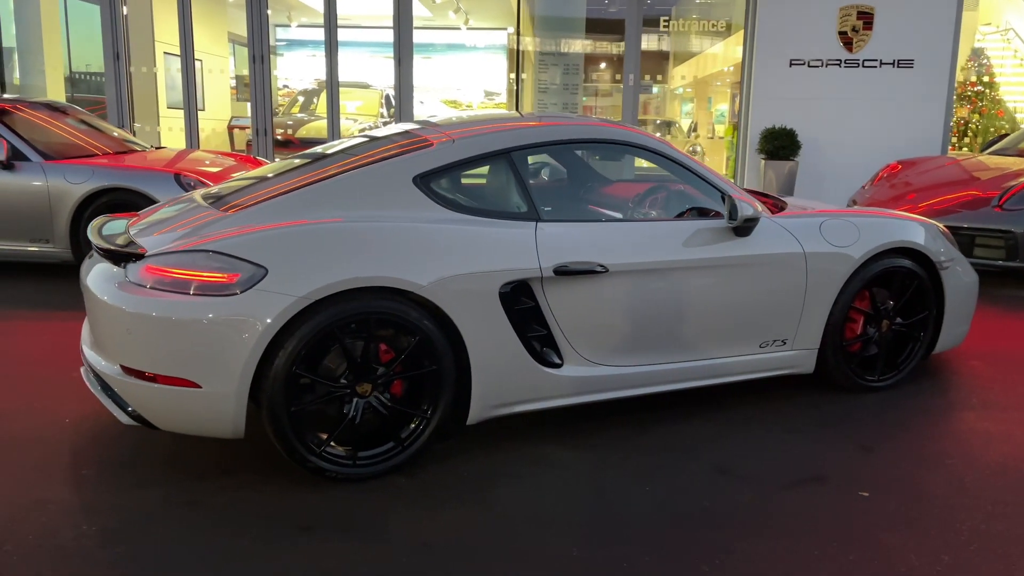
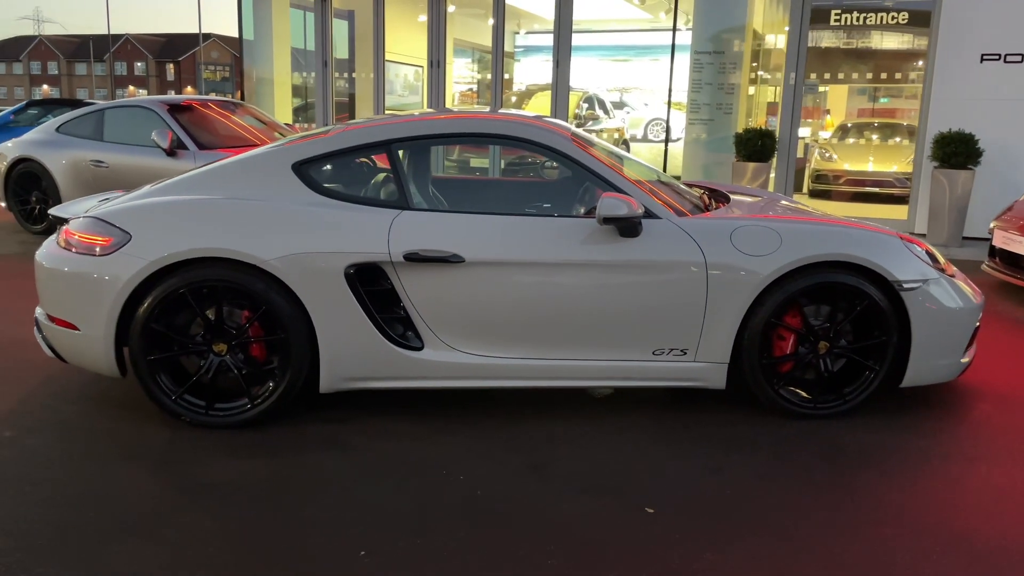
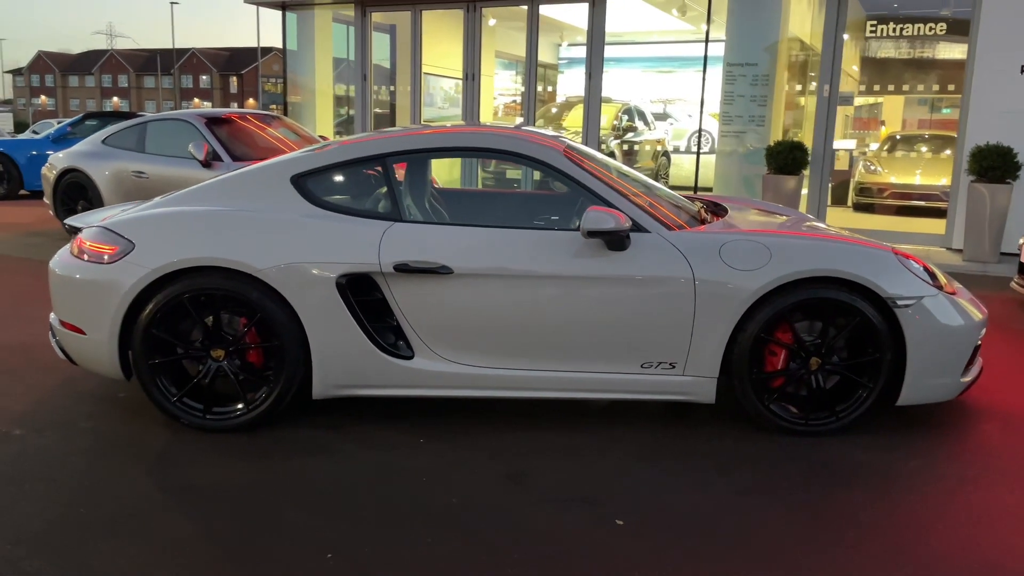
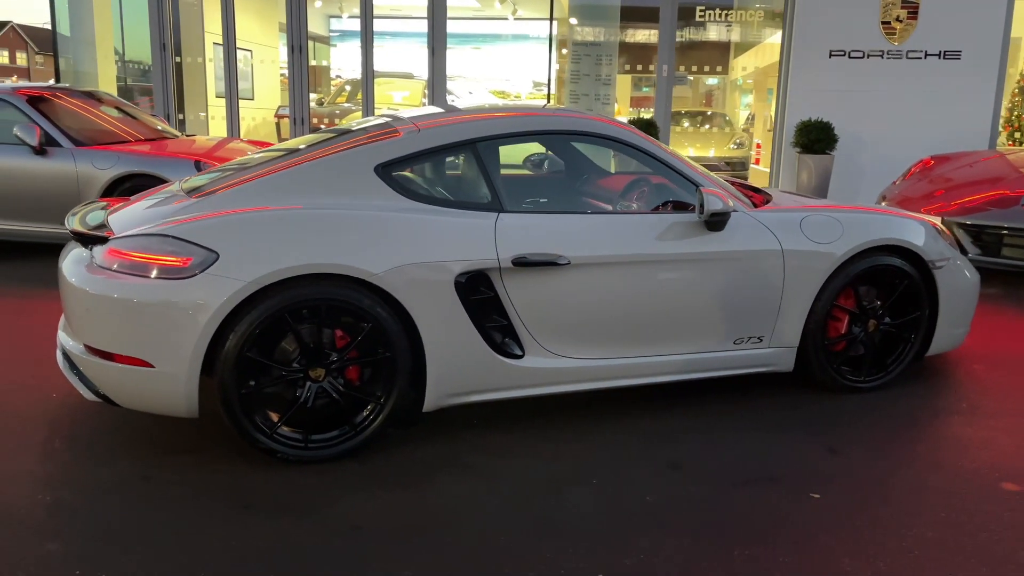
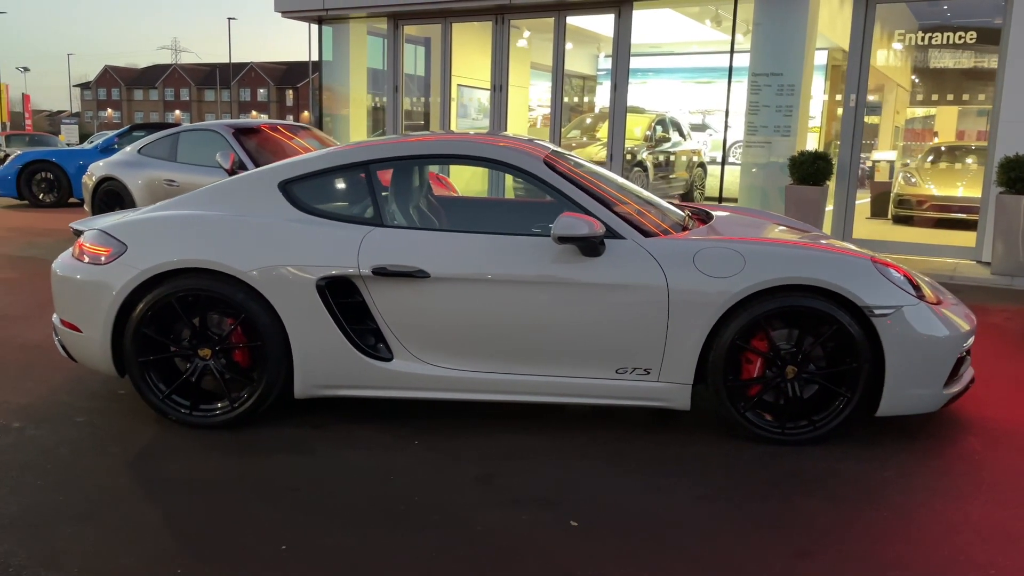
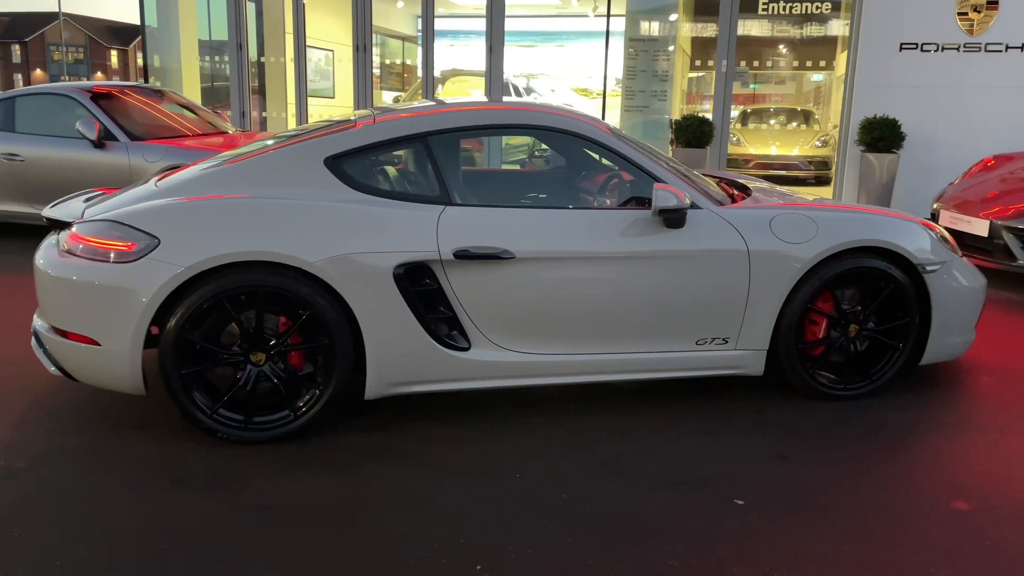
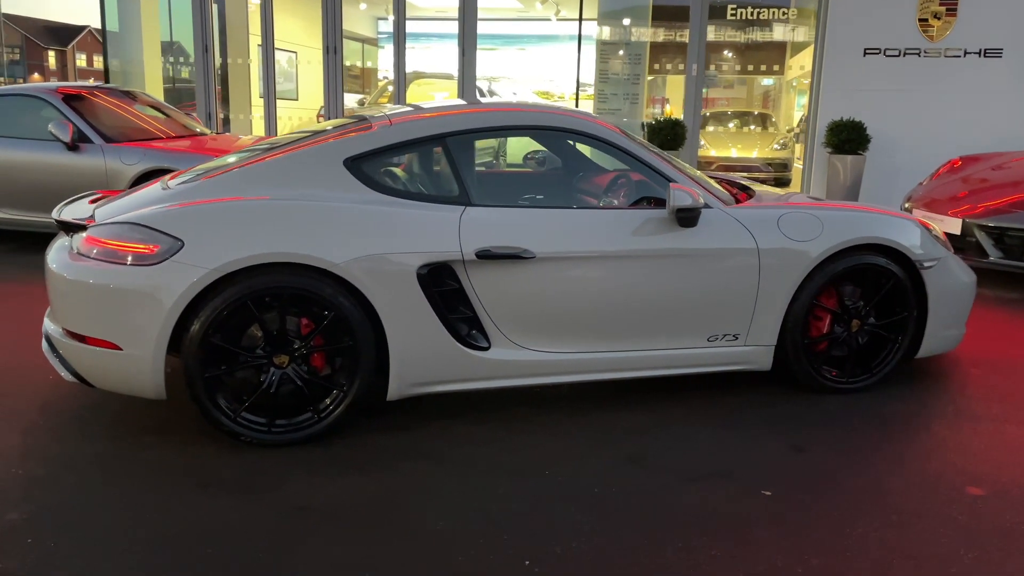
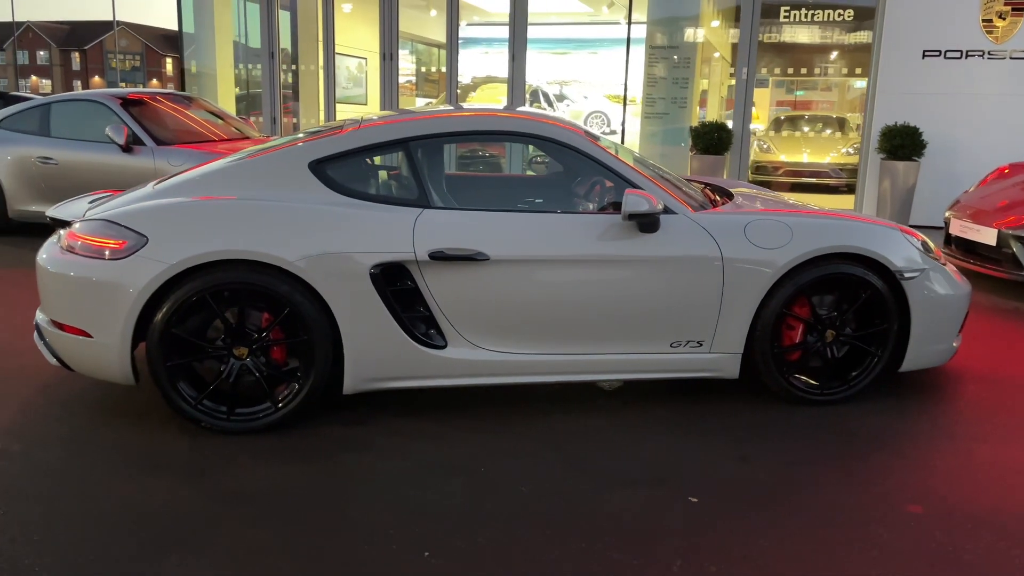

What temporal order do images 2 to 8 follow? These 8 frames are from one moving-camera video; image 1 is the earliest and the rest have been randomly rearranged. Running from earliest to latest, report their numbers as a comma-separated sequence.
4, 7, 6, 8, 2, 3, 5
